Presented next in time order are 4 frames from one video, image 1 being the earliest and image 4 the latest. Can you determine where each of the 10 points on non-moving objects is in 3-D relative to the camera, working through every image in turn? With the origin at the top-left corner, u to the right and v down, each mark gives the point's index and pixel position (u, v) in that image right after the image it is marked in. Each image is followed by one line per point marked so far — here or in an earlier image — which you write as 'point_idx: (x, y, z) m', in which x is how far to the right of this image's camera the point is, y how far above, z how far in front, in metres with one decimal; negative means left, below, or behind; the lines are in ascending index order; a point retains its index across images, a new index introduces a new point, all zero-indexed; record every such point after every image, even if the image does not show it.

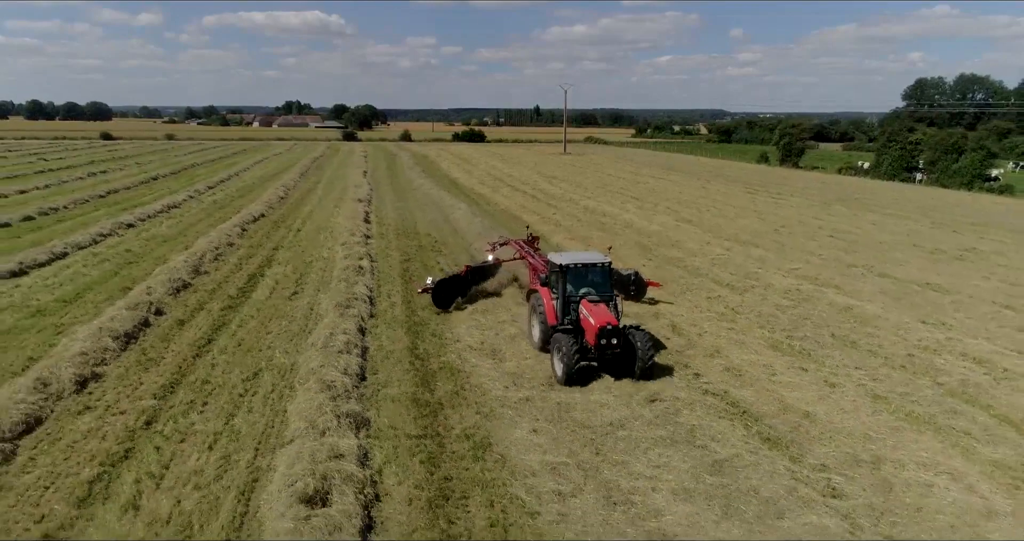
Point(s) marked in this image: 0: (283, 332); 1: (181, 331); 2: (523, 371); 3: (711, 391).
0: (-6.5, -1.7, +11.5) m
1: (-9.4, -1.7, +11.5) m
2: (+0.3, -2.5, +9.9) m
3: (+4.5, -2.7, +9.1) m
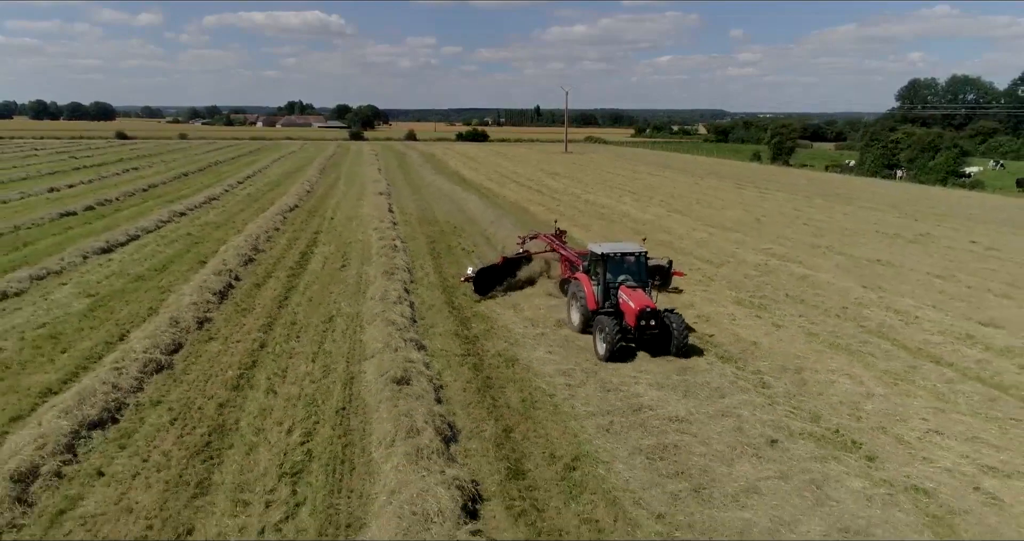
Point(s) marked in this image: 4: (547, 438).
0: (-6.0, -0.7, +14.3) m
1: (-8.9, -0.7, +14.3) m
2: (+0.8, -1.5, +12.6) m
3: (+5.1, -1.8, +11.9) m
4: (+0.7, -3.2, +7.7) m
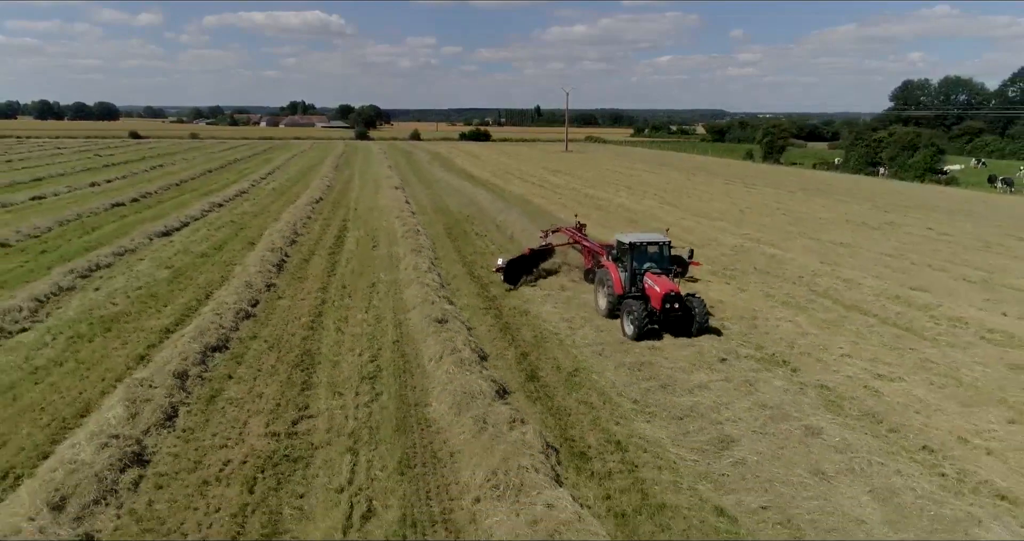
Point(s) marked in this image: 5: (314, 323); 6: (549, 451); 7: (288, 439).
0: (-5.6, +0.2, +16.9) m
1: (-8.5, +0.2, +16.9) m
2: (+1.2, -0.5, +15.2) m
3: (+5.5, -0.8, +14.5) m
4: (+1.1, -2.3, +10.3) m
5: (-5.9, -1.6, +12.0) m
6: (+0.7, -3.3, +7.3) m
7: (-4.3, -3.2, +7.8) m
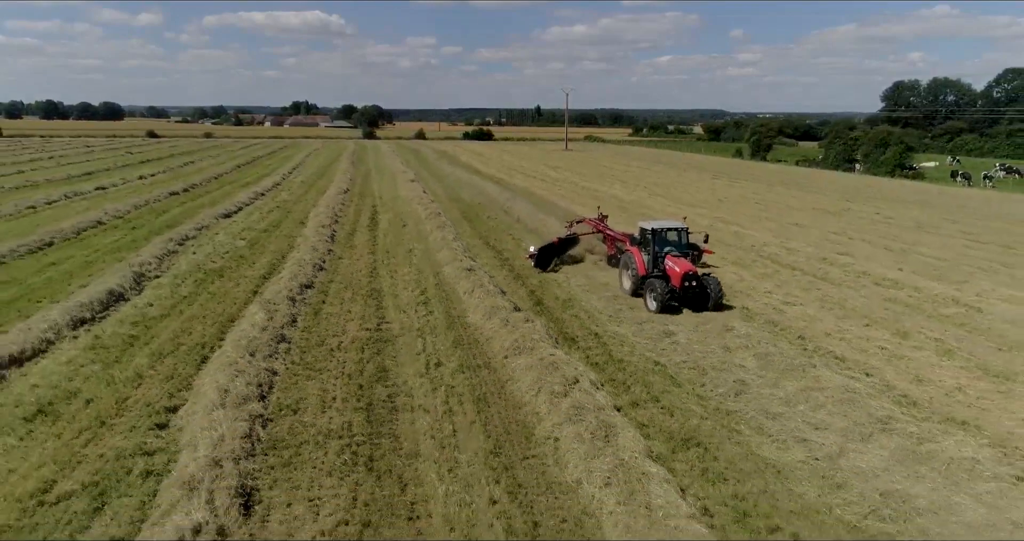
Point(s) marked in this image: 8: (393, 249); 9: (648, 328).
0: (-5.2, +1.7, +20.7) m
1: (-8.1, +1.7, +20.7) m
2: (+1.6, +0.9, +19.1) m
3: (+5.9, +0.7, +18.3) m
4: (+1.5, -0.8, +14.2) m
5: (-5.5, -0.1, +15.9) m
6: (+1.1, -1.8, +11.2) m
7: (-3.9, -1.8, +11.7) m
8: (-5.6, +1.0, +18.9) m
9: (+4.0, -1.7, +11.9) m
